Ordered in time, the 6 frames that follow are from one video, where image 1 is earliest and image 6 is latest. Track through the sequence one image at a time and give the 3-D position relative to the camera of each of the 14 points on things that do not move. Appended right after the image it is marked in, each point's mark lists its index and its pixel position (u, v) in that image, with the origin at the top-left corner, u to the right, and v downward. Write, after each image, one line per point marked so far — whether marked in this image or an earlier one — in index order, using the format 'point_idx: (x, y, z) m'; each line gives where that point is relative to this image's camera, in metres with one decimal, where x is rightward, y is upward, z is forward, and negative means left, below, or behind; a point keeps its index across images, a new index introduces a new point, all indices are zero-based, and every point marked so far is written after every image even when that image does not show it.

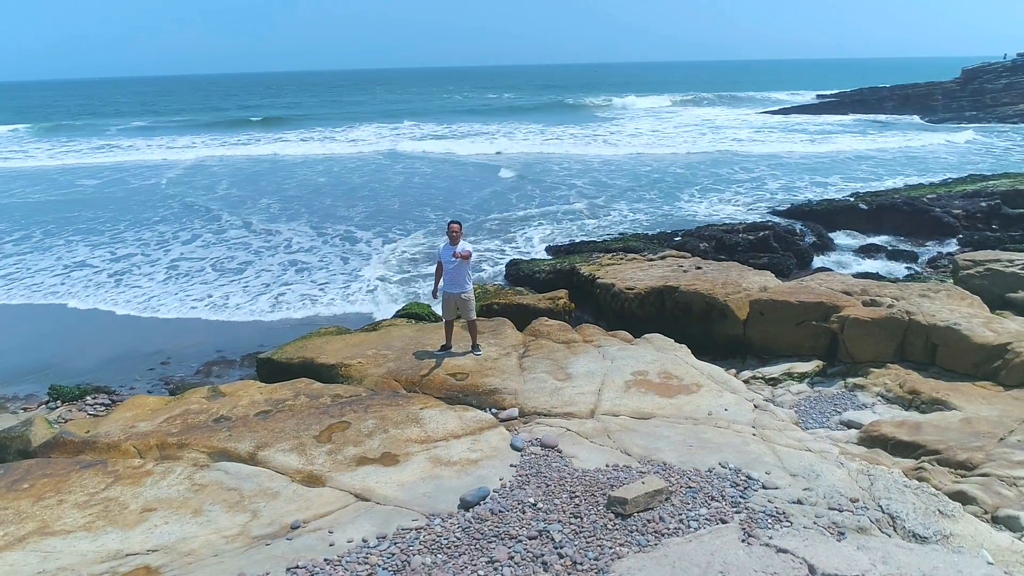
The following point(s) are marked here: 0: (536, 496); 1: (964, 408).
0: (+0.2, -1.5, +5.0) m
1: (+4.3, -1.1, +6.8) m
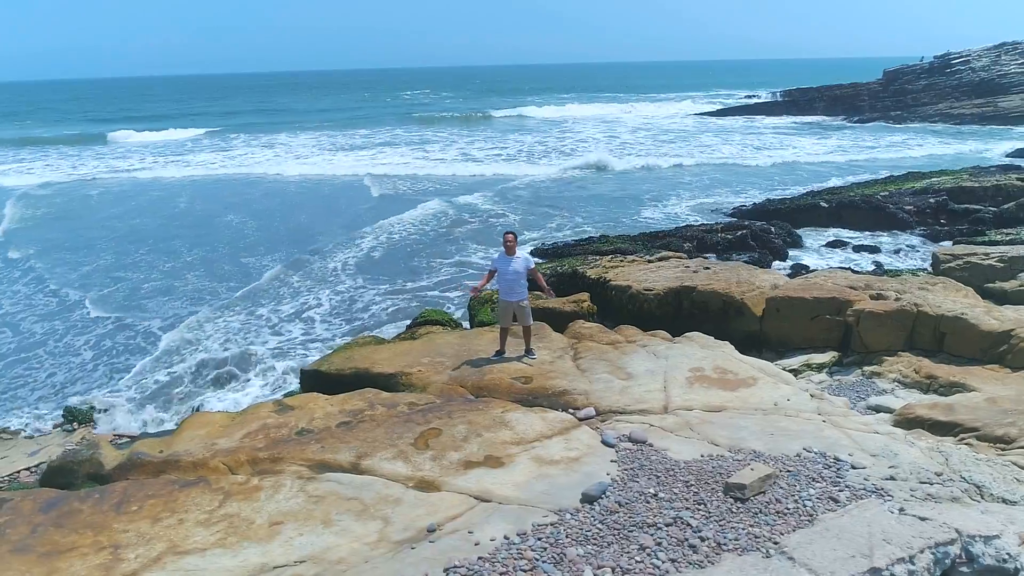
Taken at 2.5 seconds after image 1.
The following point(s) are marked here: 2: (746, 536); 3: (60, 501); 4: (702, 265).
0: (+1.1, -1.5, +5.4) m
1: (+5.0, -1.1, +7.5) m
2: (+1.5, -1.6, +4.7) m
3: (-3.7, -1.7, +5.8) m
4: (+3.0, +0.4, +11.4) m
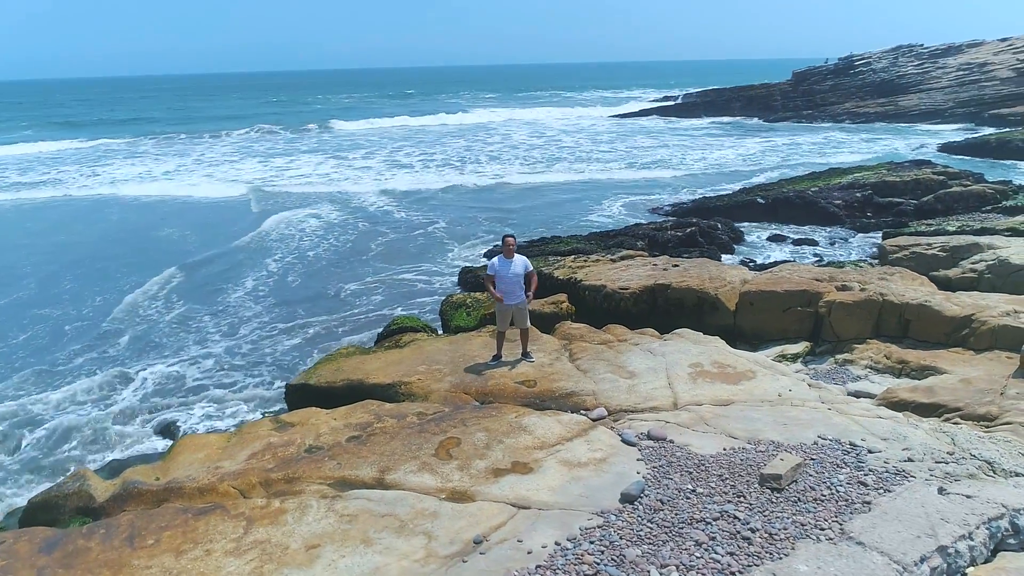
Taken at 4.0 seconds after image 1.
0: (+1.4, -1.5, +5.5) m
1: (+5.0, -0.9, +8.0) m
2: (+1.9, -1.6, +4.8) m
3: (-3.4, -1.9, +5.3) m
4: (+2.6, +0.4, +11.7) m
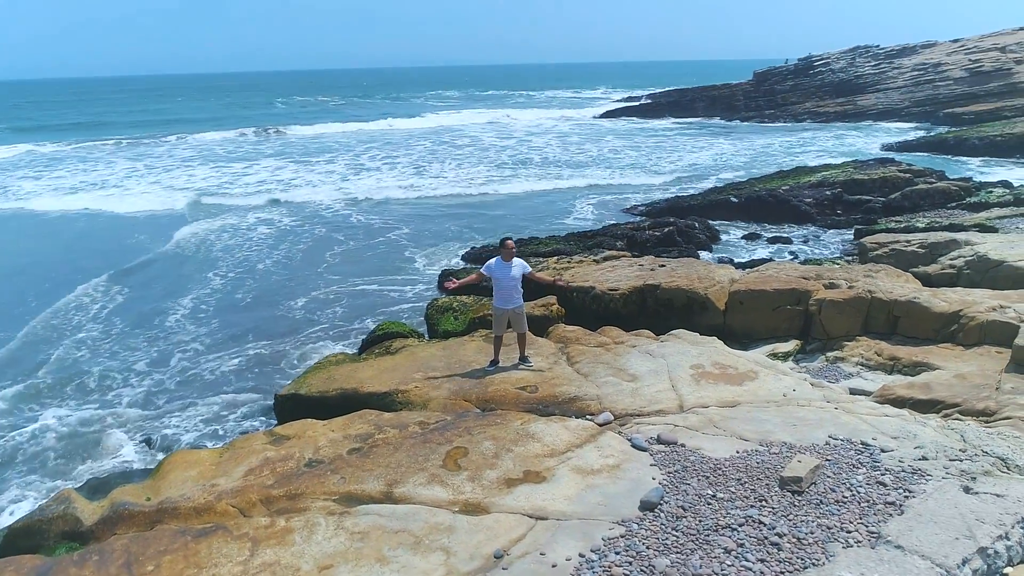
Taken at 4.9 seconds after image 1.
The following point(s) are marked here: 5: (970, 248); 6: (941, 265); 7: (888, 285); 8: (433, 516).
0: (+1.5, -1.5, +5.4) m
1: (+5.0, -0.9, +8.1) m
2: (+2.1, -1.6, +4.8) m
3: (-3.3, -2.0, +5.0) m
4: (+2.4, +0.4, +11.6) m
5: (+7.3, +0.6, +11.3) m
6: (+6.9, +0.4, +11.4) m
7: (+5.2, 0.0, +9.8) m
8: (-0.6, -1.7, +5.3) m
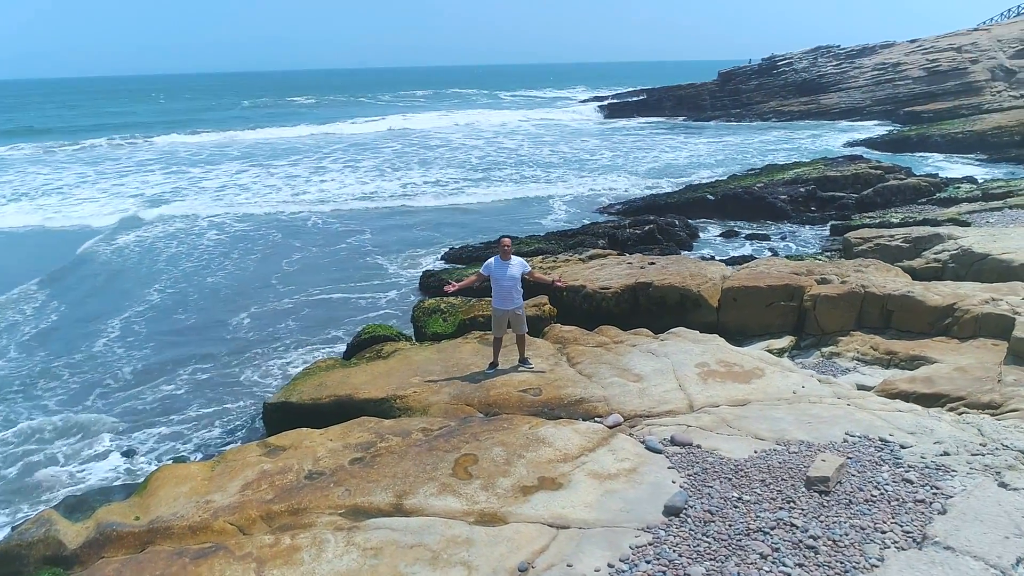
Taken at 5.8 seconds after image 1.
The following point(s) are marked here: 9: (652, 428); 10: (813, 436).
0: (+1.6, -1.5, +5.2) m
1: (+5.0, -0.8, +8.1) m
2: (+2.2, -1.6, +4.6) m
3: (-3.1, -2.0, +4.6) m
4: (+2.2, +0.4, +11.5) m
5: (+7.1, +0.7, +11.5) m
6: (+6.7, +0.5, +11.4) m
7: (+5.1, +0.1, +9.8) m
8: (-0.4, -1.7, +5.0) m
9: (+1.2, -1.2, +6.3) m
10: (+2.5, -1.2, +5.9) m
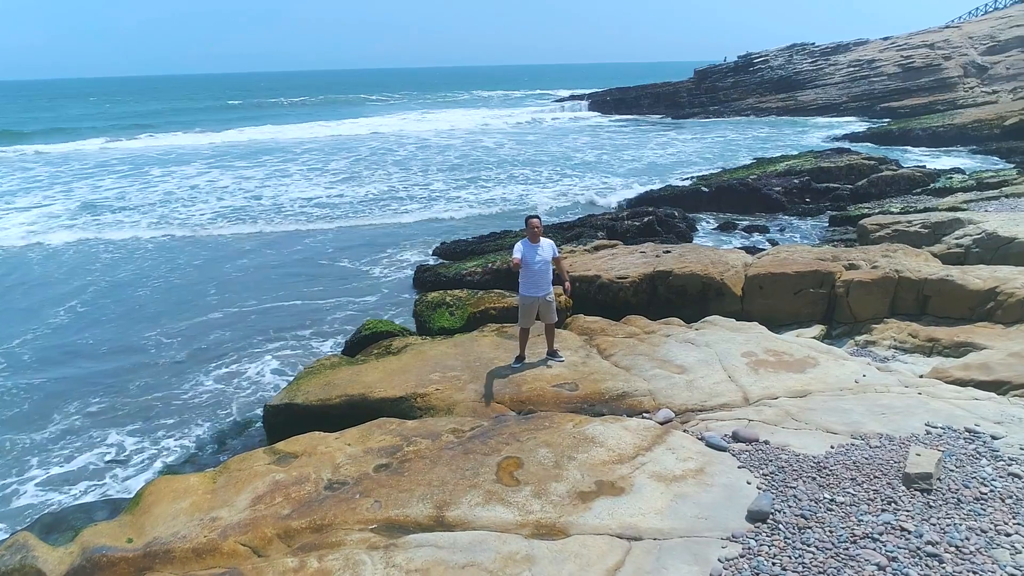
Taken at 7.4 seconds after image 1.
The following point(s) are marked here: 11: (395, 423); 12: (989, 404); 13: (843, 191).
0: (+2.0, -1.3, +4.6) m
1: (+5.2, -0.6, +7.7) m
2: (+2.6, -1.4, +4.0) m
3: (-2.7, -1.9, +3.8) m
4: (+2.3, +0.6, +10.9) m
5: (+7.2, +1.0, +11.1) m
6: (+6.8, +0.7, +11.0) m
7: (+5.2, +0.3, +9.4) m
8: (-0.1, -1.6, +4.3) m
9: (+1.6, -1.1, +5.7) m
10: (+2.9, -1.1, +5.3) m
11: (-1.0, -1.1, +6.0) m
12: (+3.8, -0.9, +5.7) m
13: (+9.2, +2.7, +19.8) m
